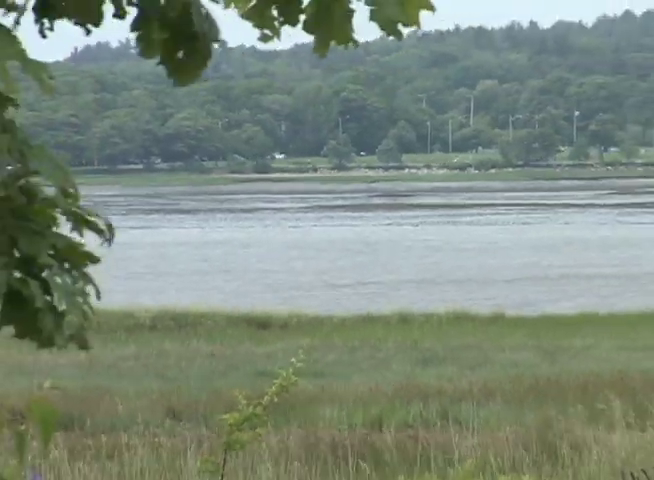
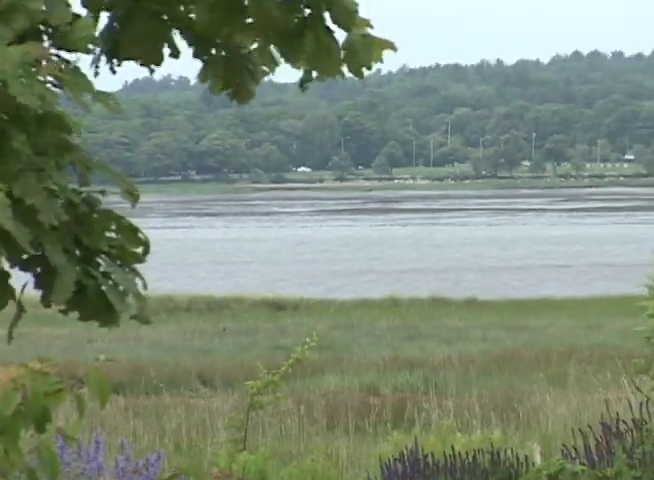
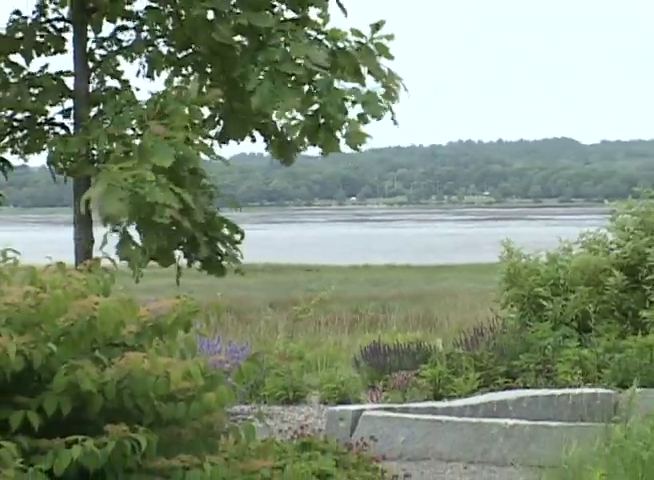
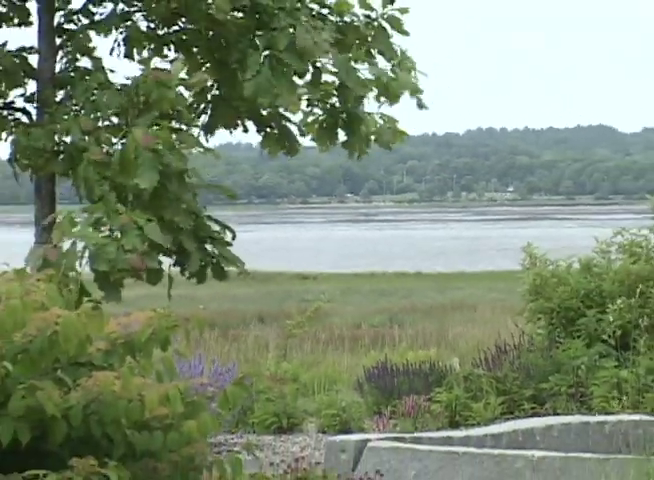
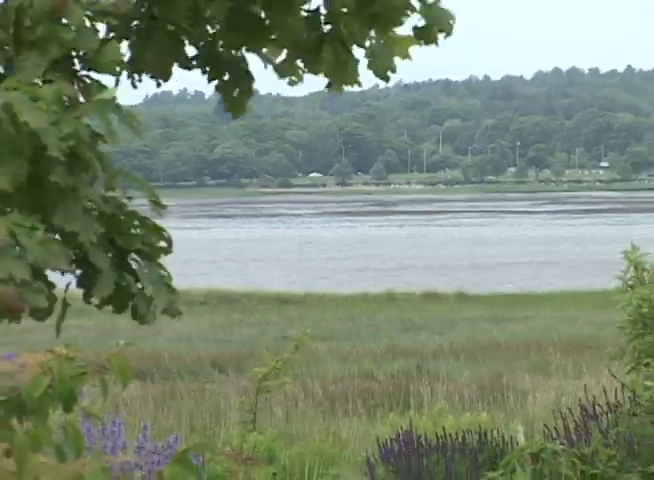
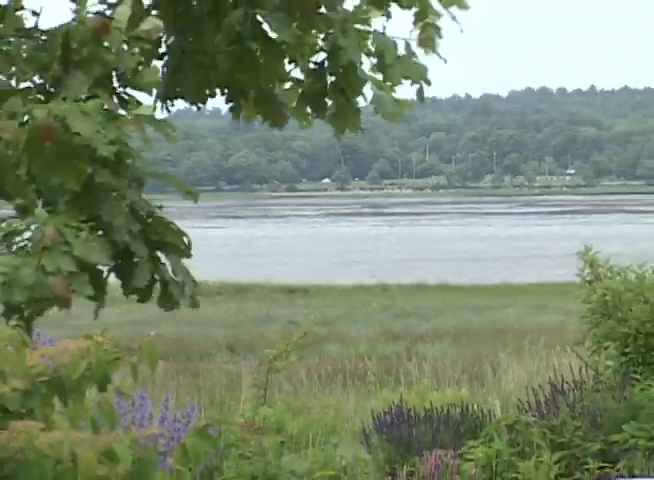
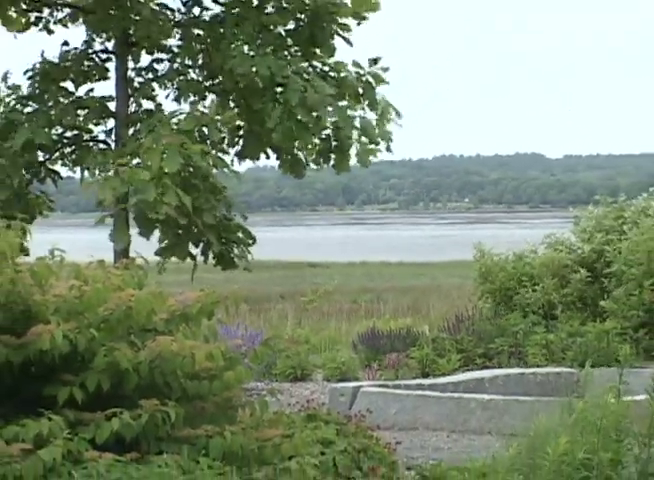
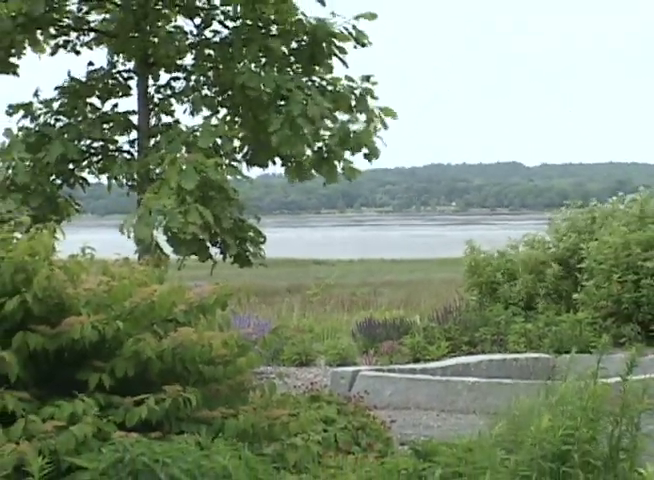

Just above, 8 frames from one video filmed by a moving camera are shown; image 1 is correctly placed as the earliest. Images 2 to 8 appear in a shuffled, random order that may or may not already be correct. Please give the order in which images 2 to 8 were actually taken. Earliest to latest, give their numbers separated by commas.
2, 5, 6, 4, 3, 7, 8
